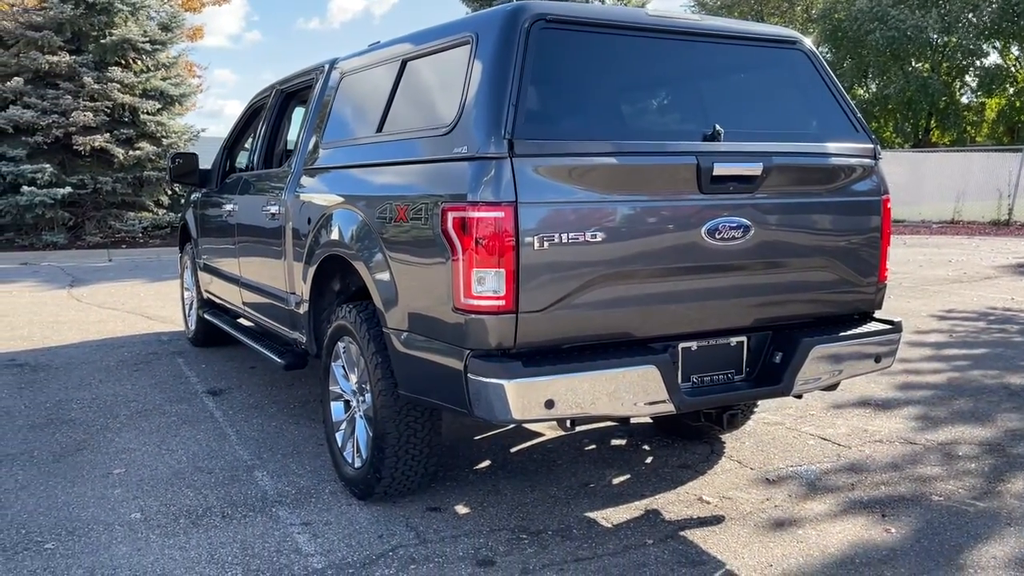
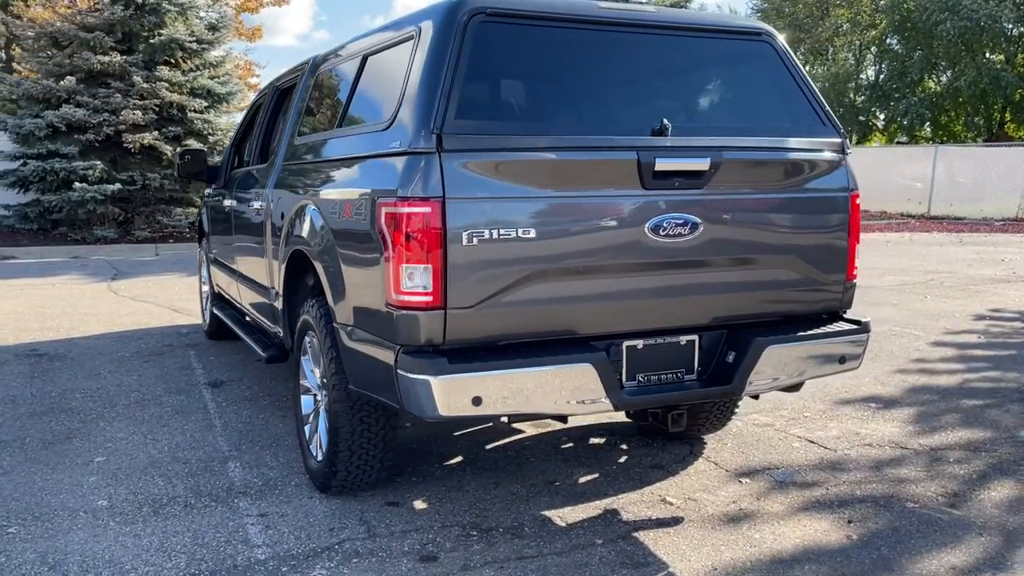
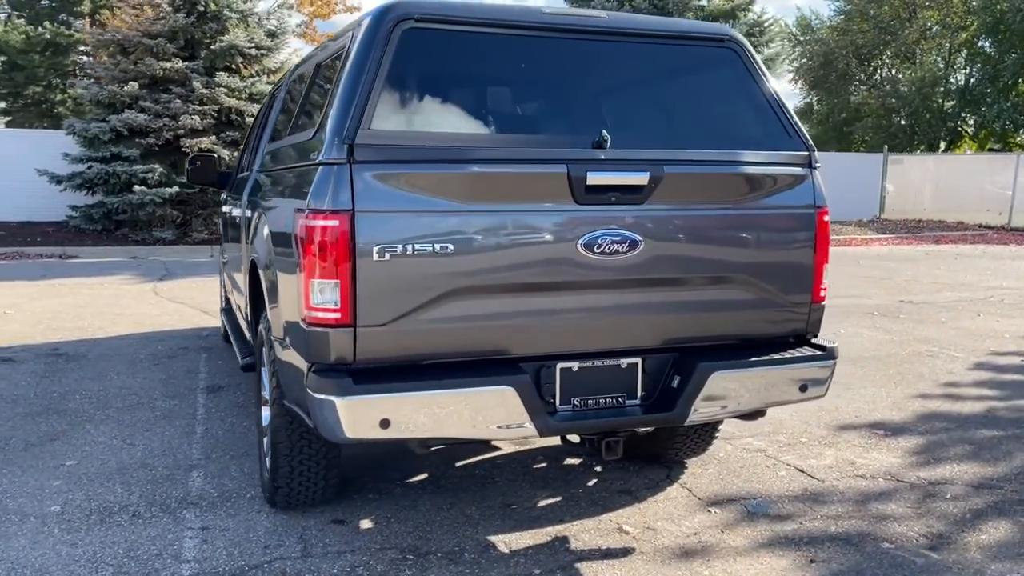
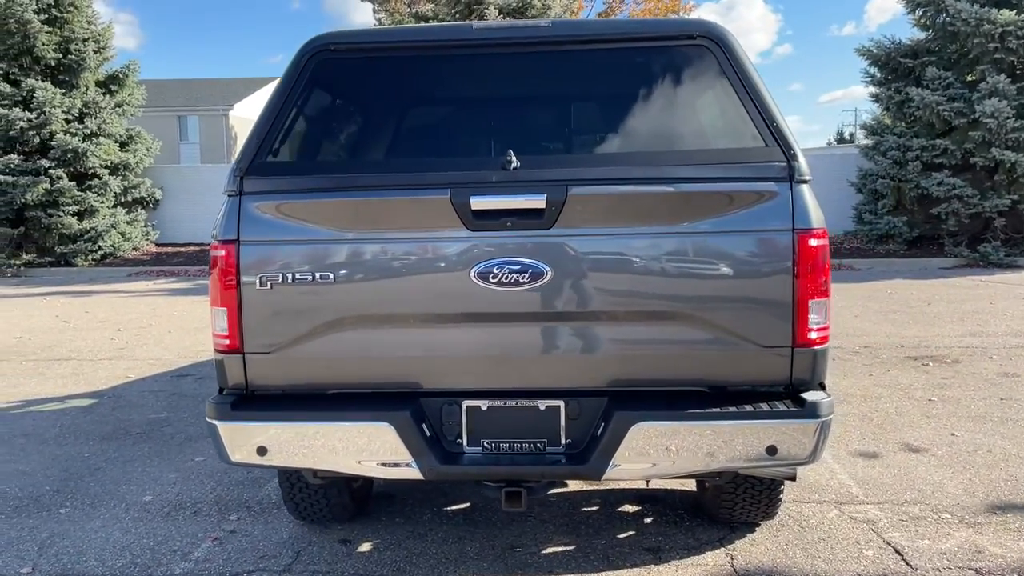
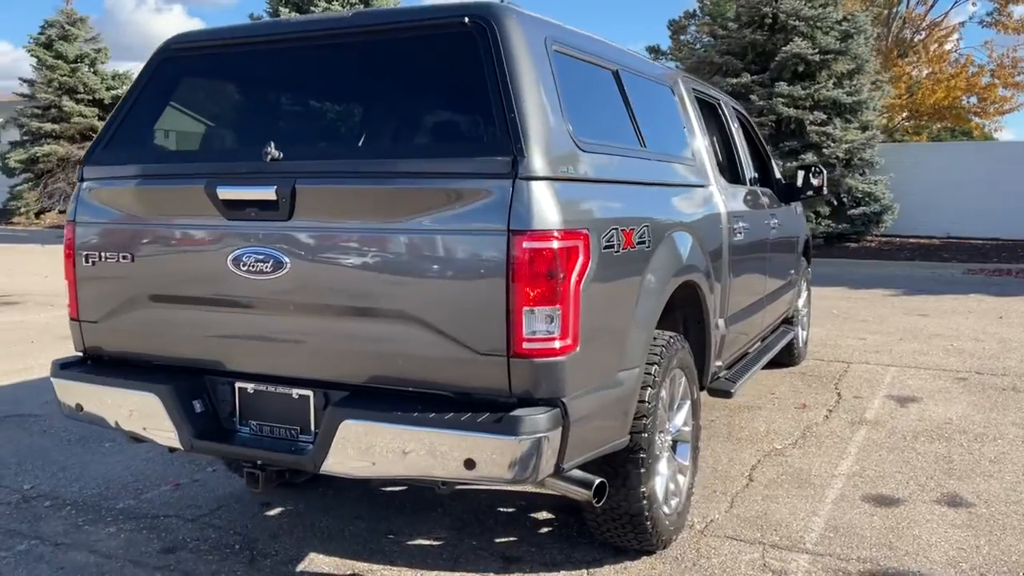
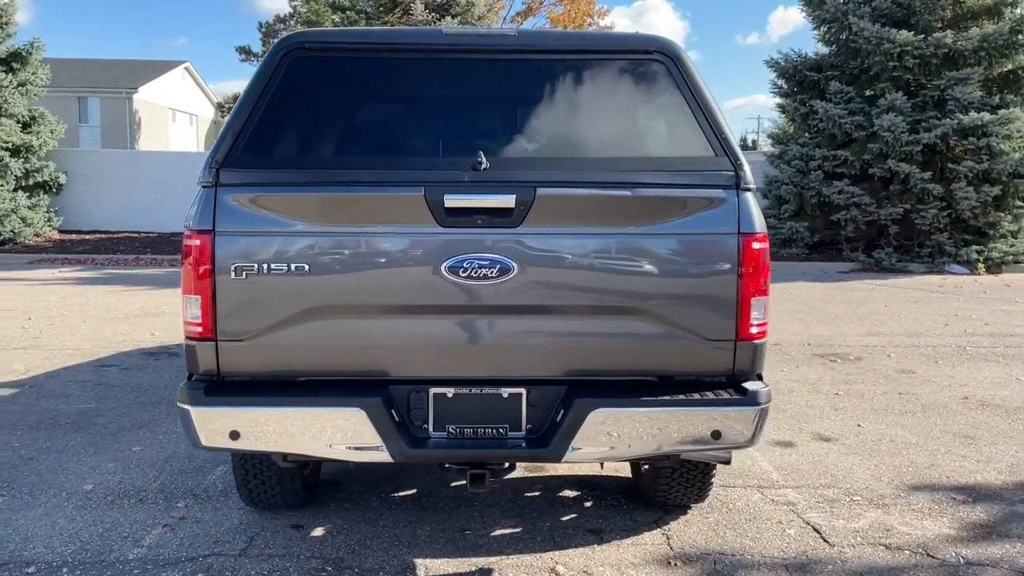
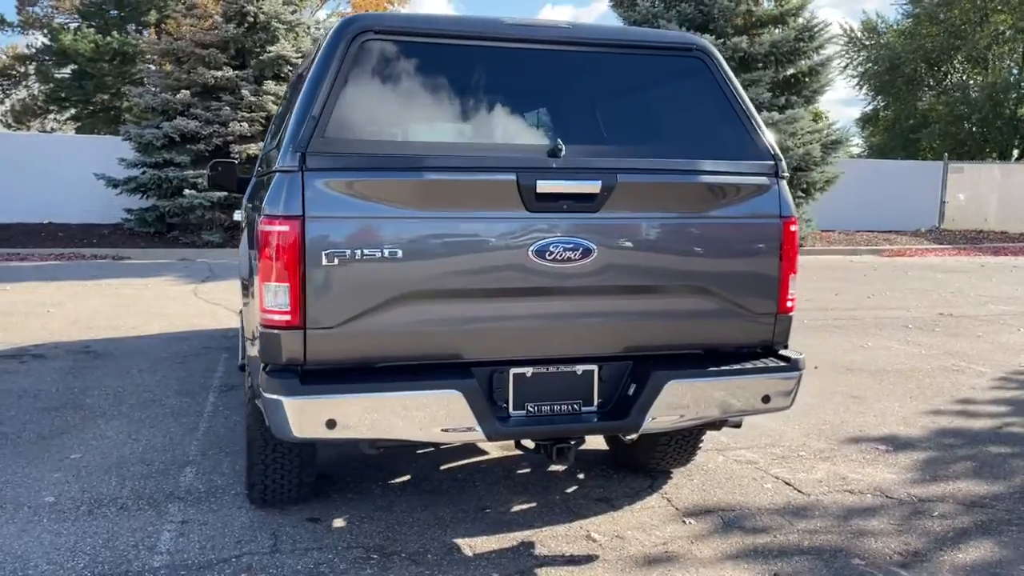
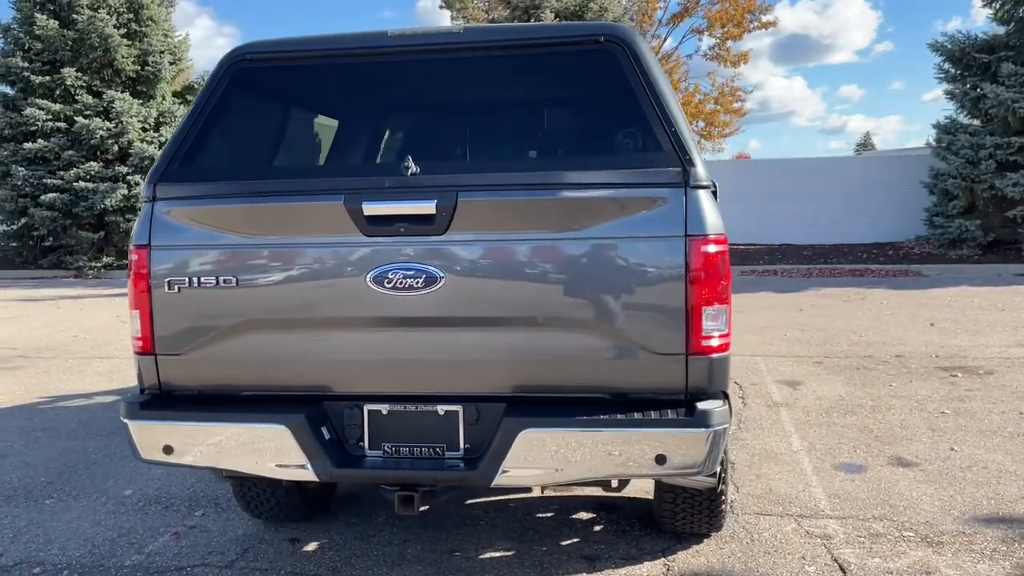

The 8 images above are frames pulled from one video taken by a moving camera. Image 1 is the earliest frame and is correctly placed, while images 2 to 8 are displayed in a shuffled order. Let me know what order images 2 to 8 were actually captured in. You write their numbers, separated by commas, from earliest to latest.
2, 3, 7, 6, 4, 8, 5
